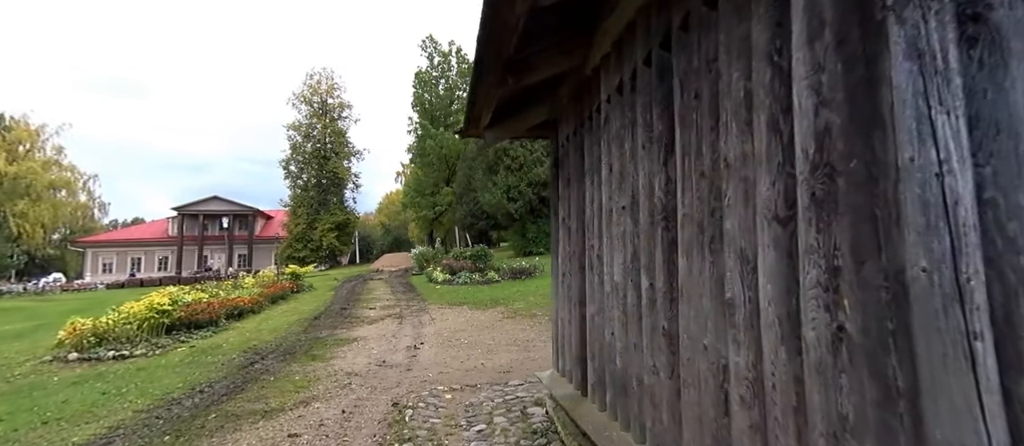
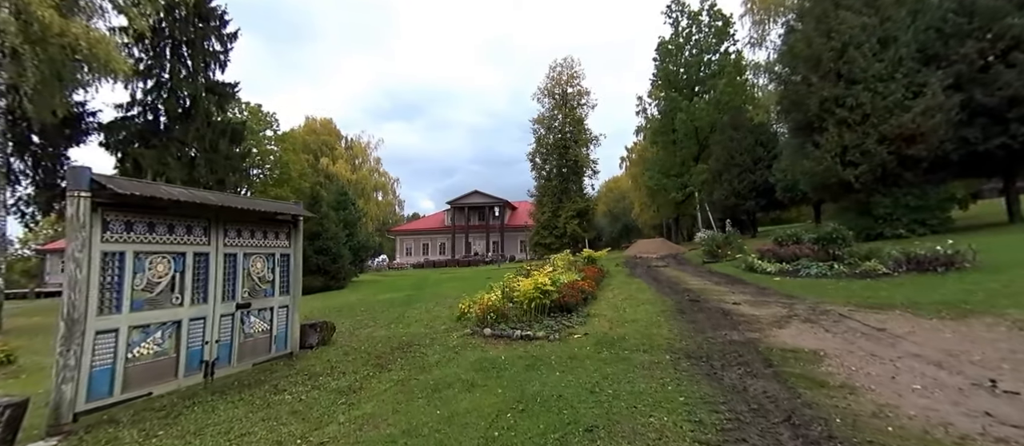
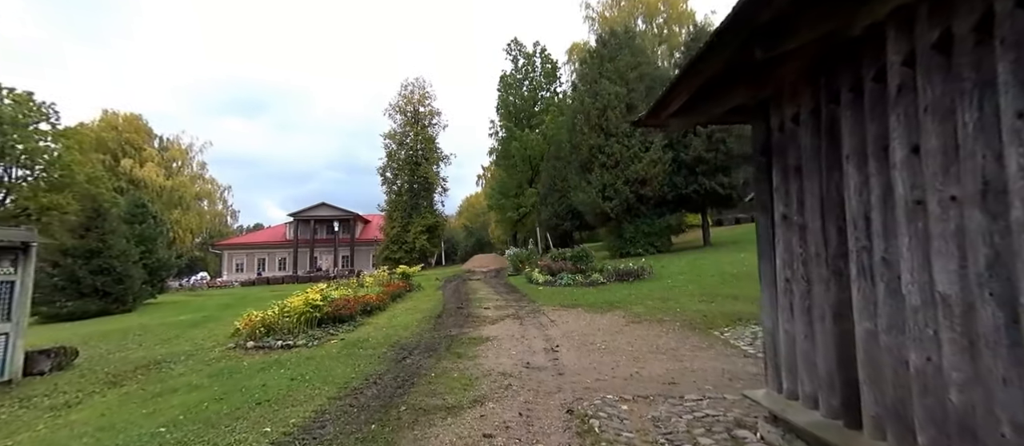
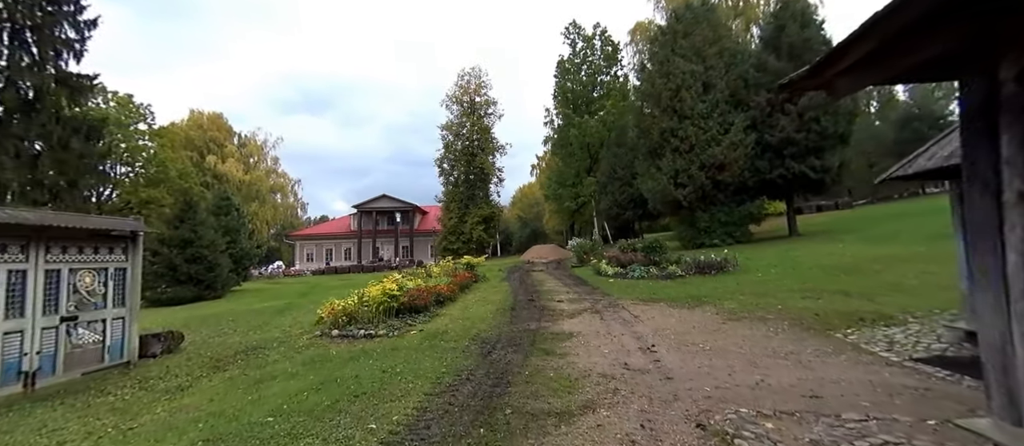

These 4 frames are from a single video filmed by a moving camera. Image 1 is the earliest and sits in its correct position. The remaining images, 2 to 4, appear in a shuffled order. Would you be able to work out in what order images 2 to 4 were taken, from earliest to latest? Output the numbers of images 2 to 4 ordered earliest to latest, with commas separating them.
3, 4, 2
